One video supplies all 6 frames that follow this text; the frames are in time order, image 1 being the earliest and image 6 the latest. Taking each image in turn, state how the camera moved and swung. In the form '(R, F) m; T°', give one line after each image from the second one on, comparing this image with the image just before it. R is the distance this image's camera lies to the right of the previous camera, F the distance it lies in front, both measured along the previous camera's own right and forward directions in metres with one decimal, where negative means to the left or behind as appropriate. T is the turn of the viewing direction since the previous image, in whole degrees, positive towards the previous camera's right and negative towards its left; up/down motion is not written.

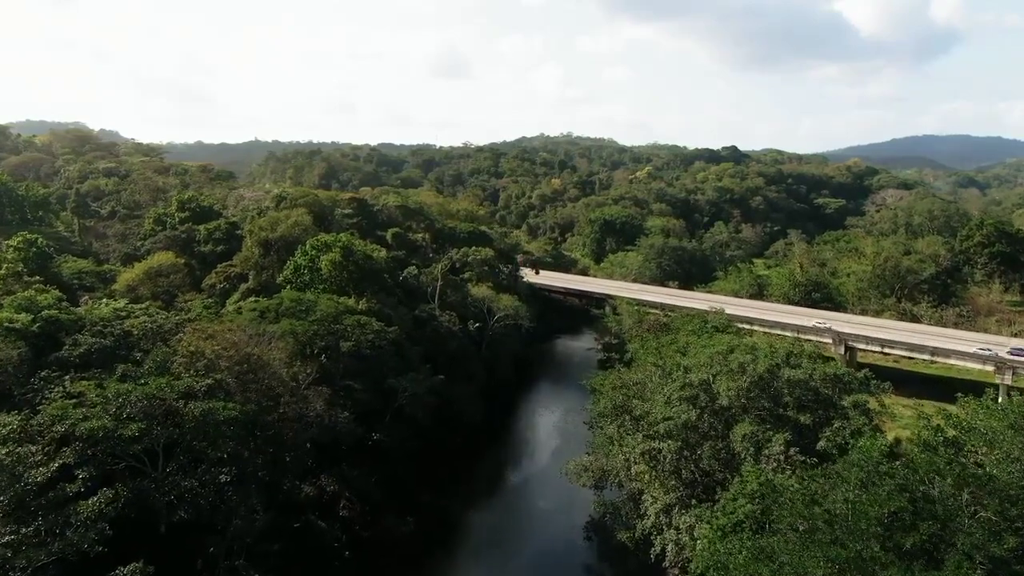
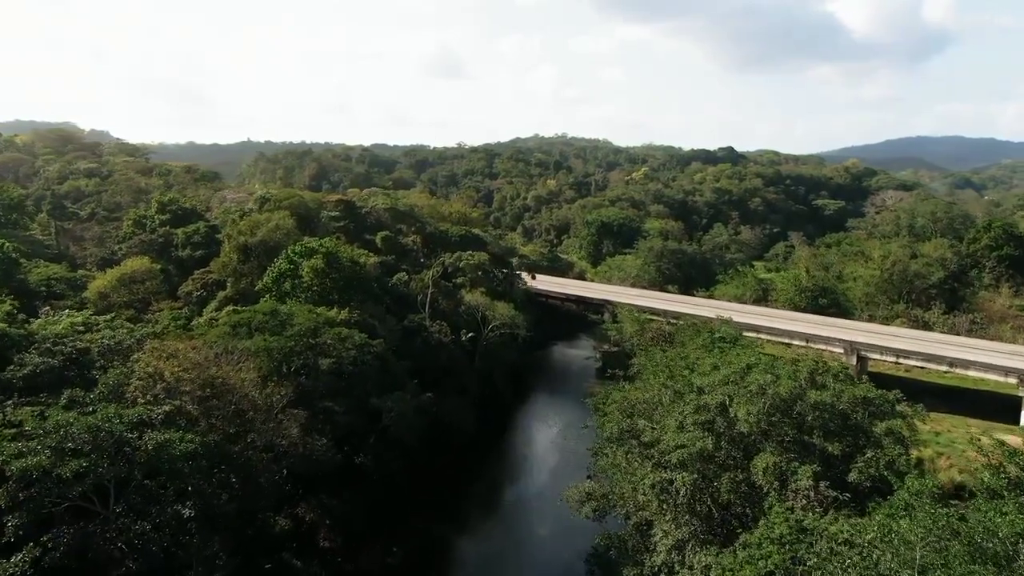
(0.0, +2.0) m; +1°
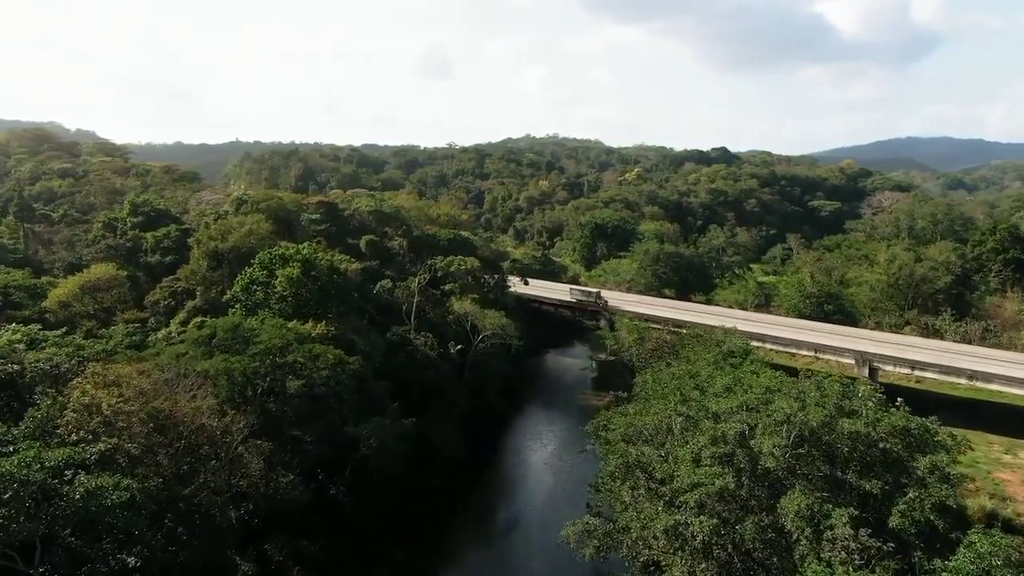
(0.0, +2.3) m; +1°
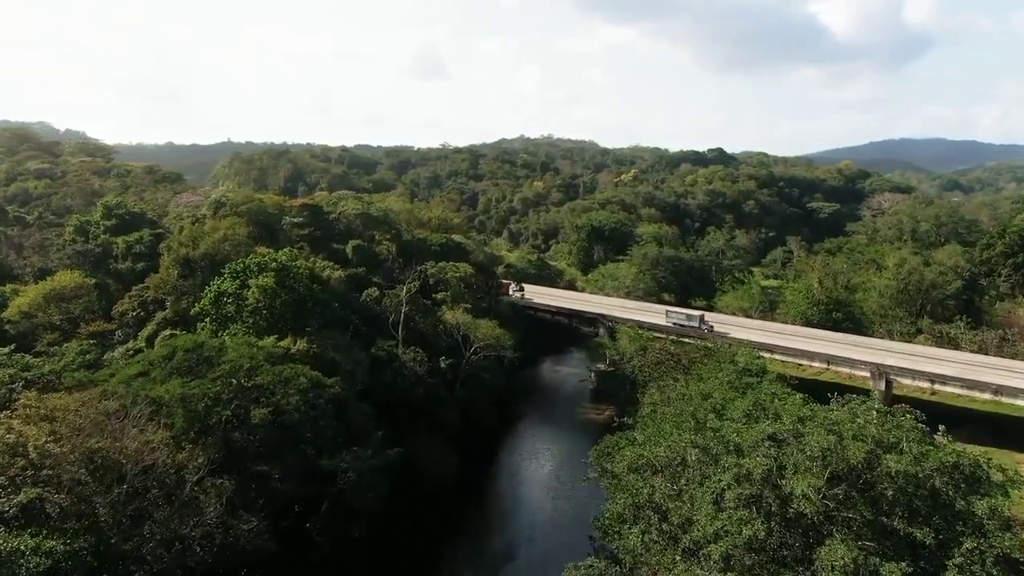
(0.0, +2.1) m; +1°
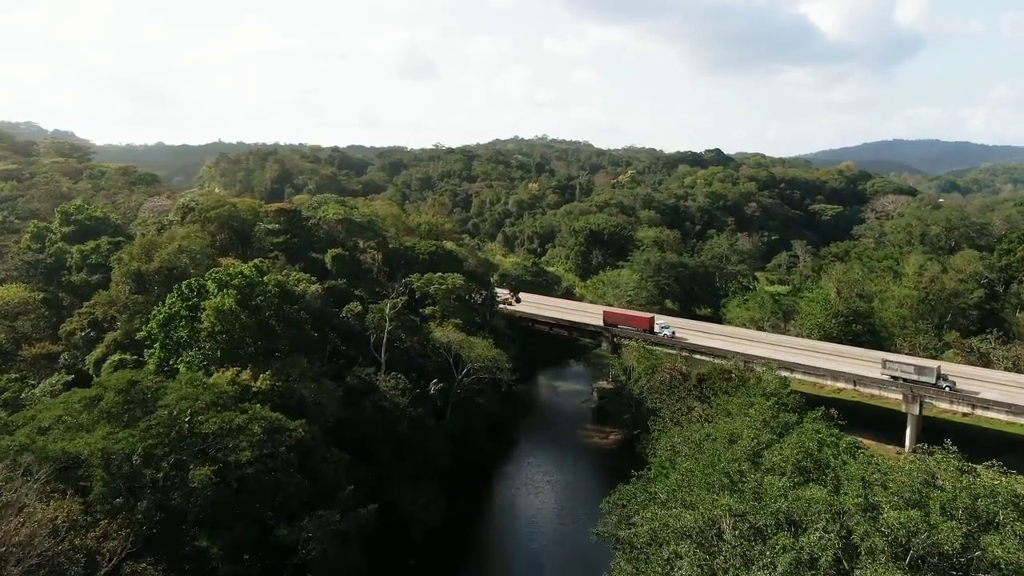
(-0.1, +3.2) m; +1°
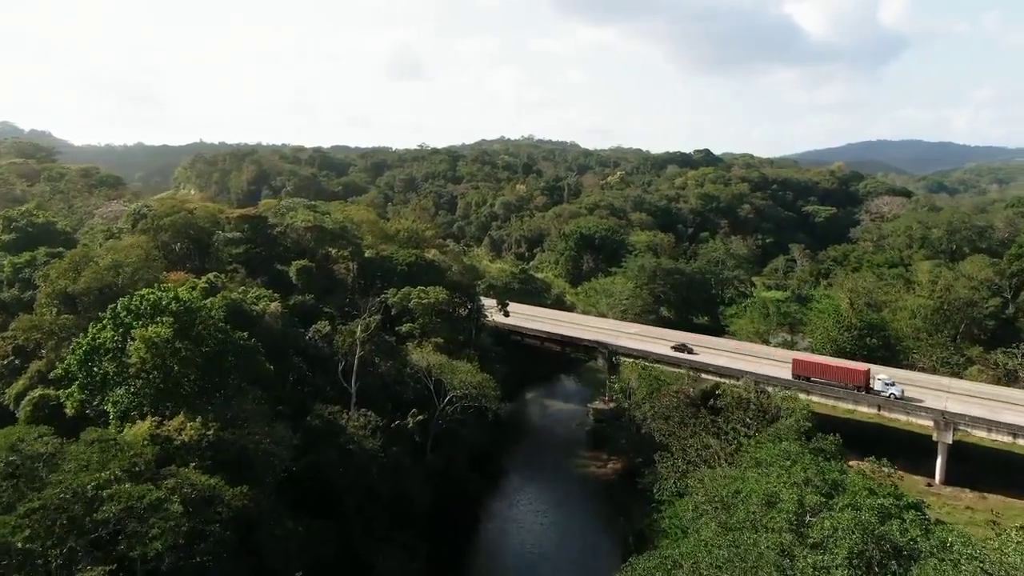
(-0.1, +3.3) m; +1°
